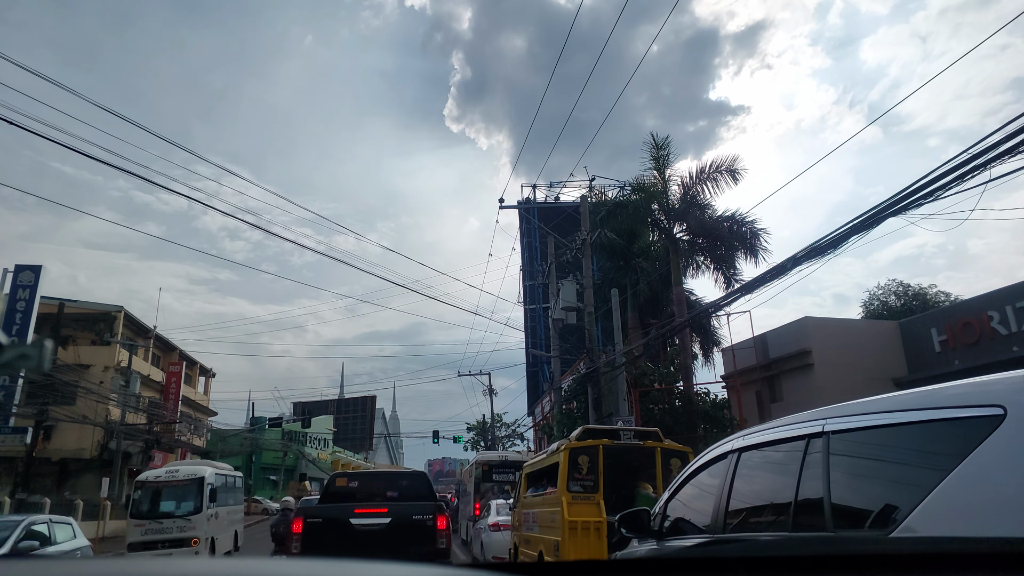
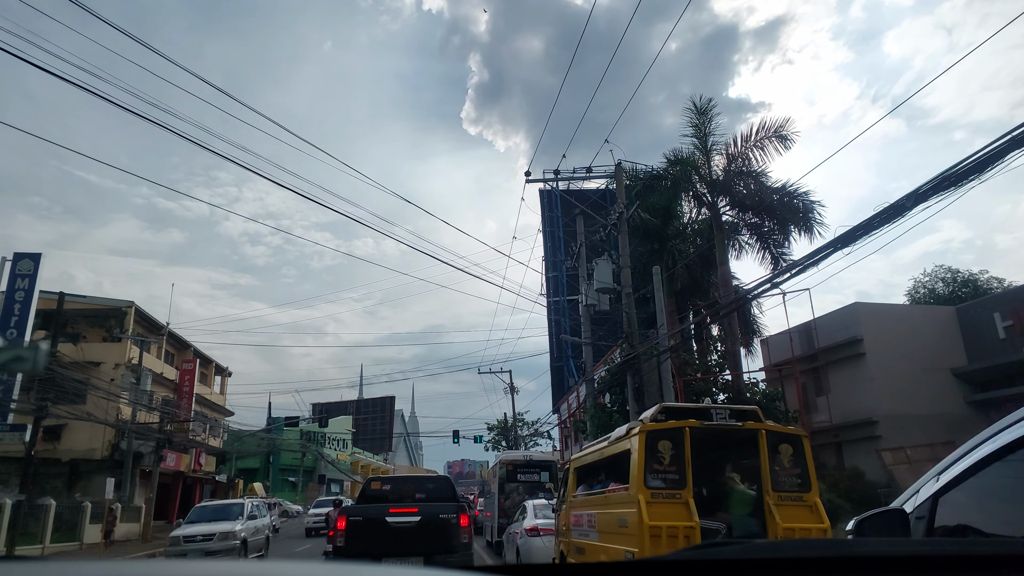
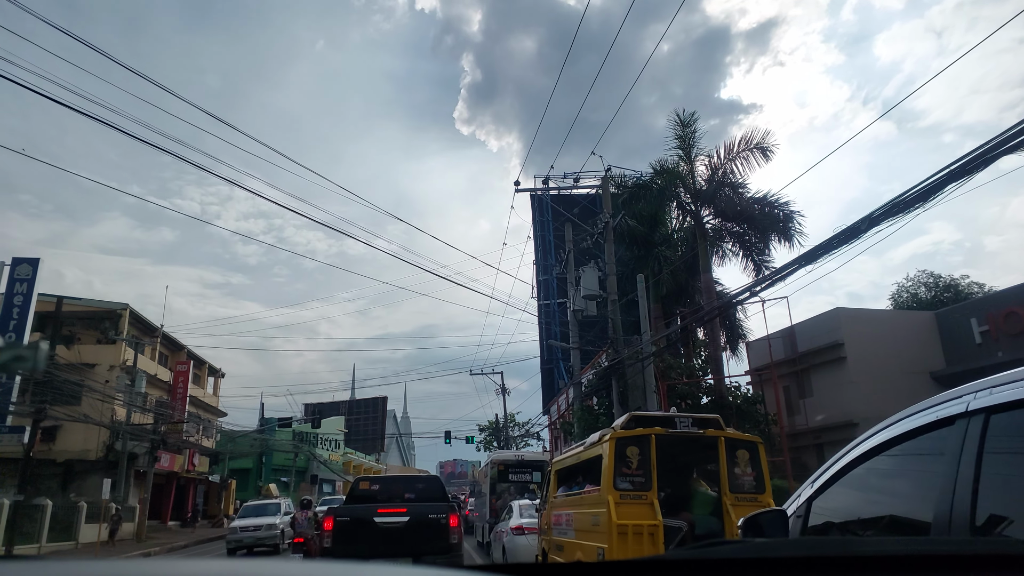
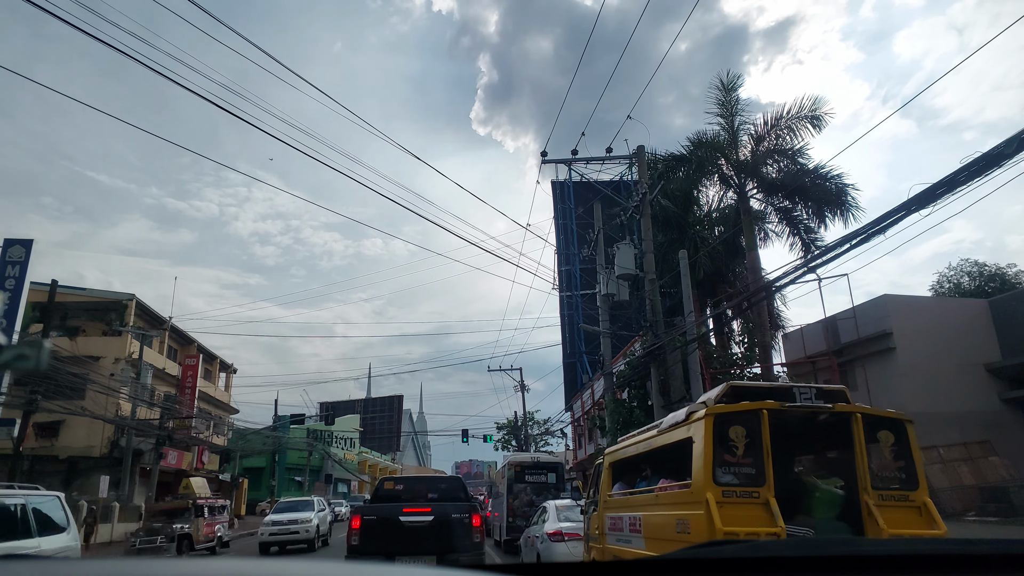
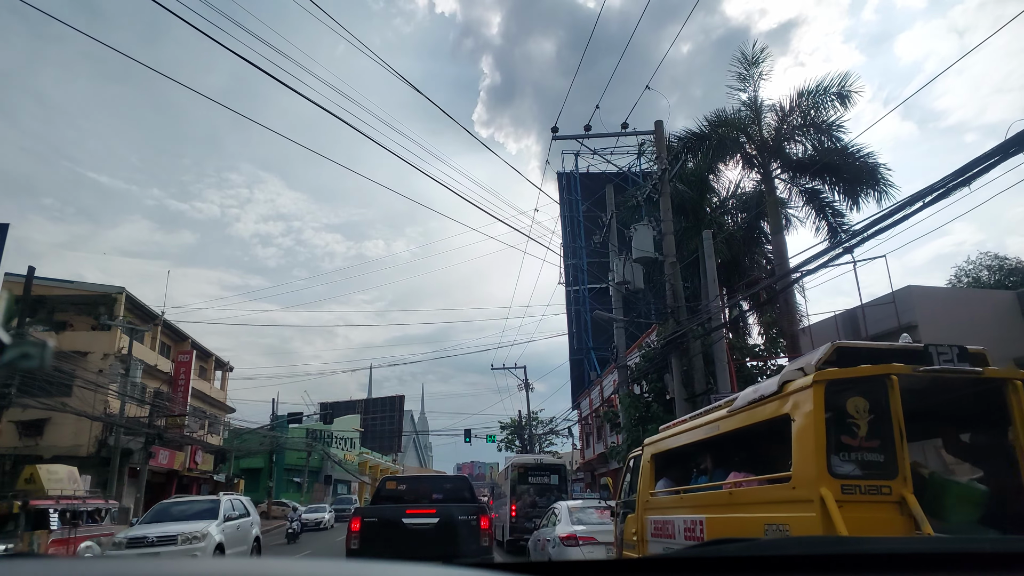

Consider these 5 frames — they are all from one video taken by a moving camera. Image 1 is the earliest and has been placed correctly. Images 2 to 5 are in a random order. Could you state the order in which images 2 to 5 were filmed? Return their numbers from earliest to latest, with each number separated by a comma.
3, 2, 4, 5
